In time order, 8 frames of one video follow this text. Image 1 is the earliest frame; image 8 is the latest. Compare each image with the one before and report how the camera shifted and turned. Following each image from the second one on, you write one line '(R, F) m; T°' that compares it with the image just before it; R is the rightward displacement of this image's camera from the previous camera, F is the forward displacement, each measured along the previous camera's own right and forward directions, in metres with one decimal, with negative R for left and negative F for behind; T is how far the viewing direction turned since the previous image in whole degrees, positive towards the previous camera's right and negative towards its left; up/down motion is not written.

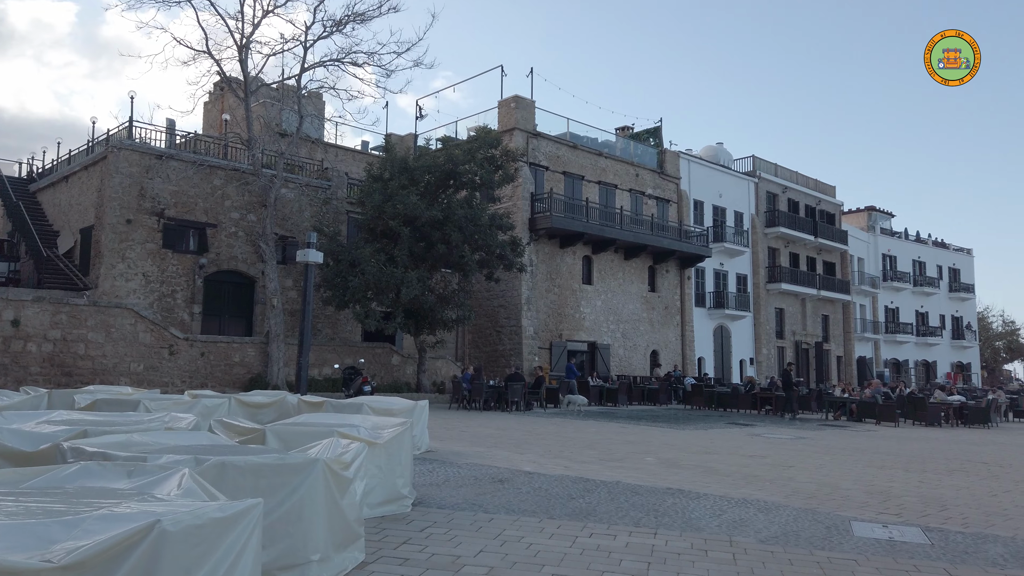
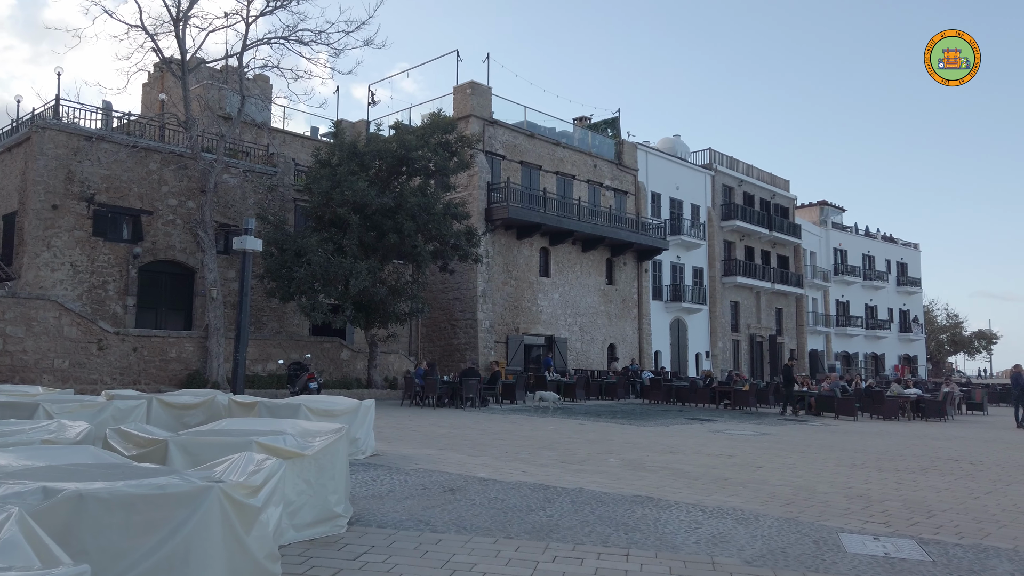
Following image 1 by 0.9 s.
(0.0, +0.8) m; +3°
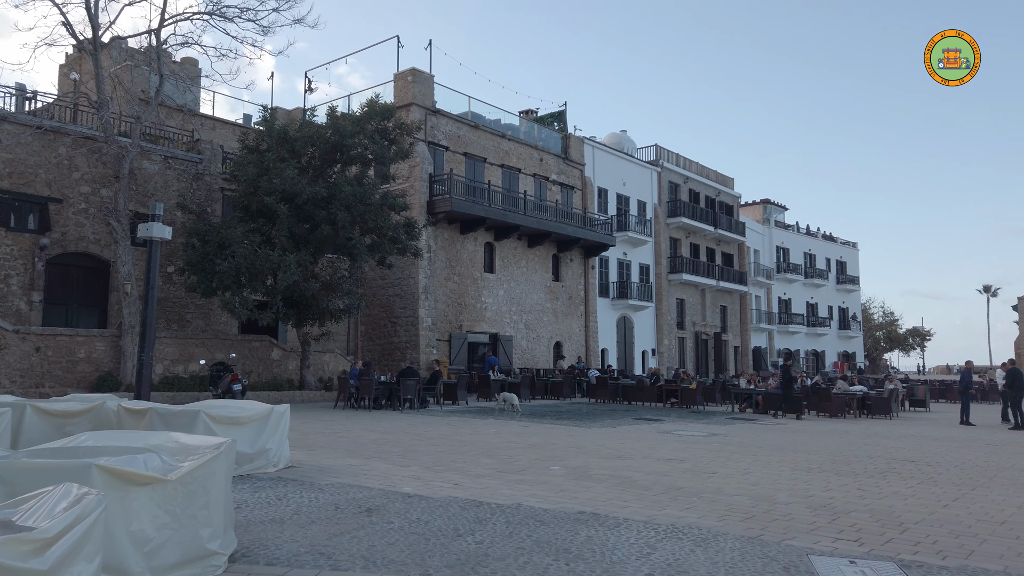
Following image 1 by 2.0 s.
(+0.2, +0.9) m; +4°
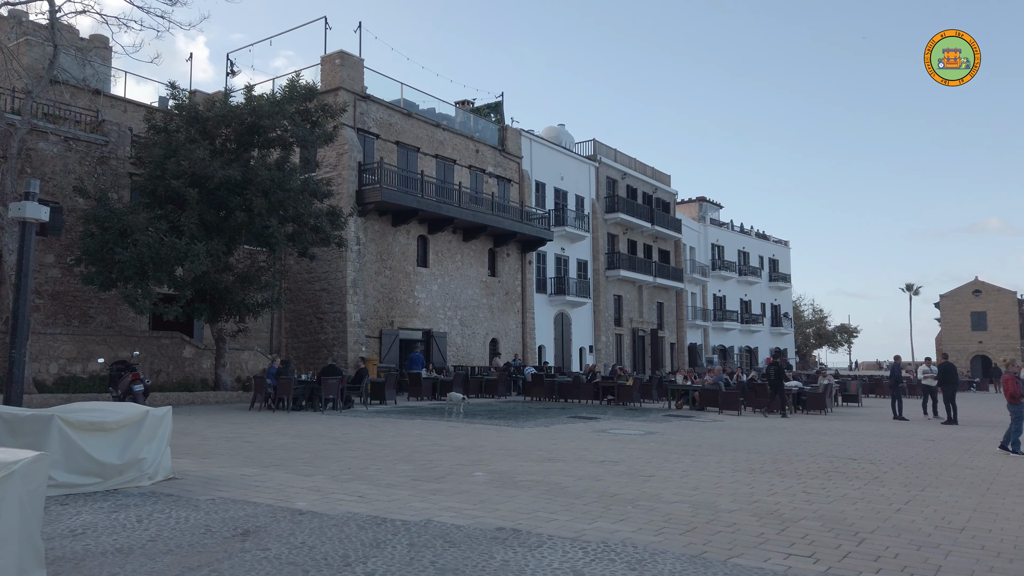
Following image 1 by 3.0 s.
(+0.2, +0.9) m; +5°
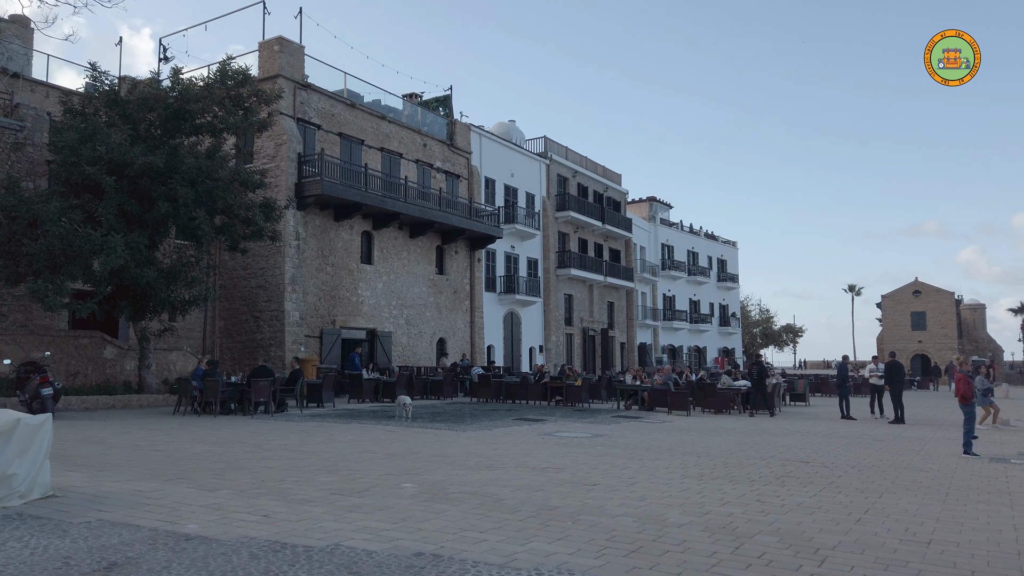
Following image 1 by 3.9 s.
(+0.2, +0.7) m; +4°
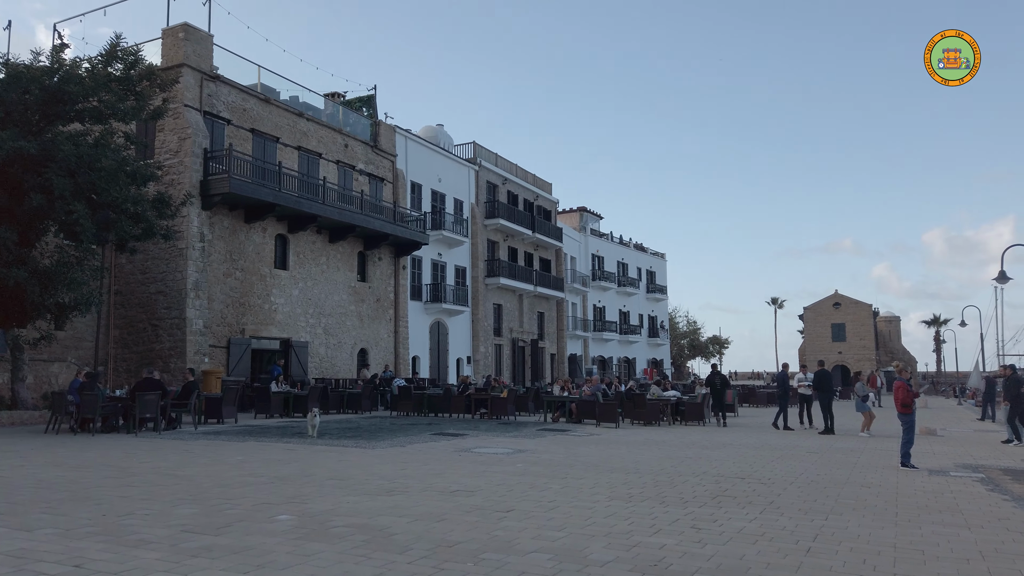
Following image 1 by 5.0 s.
(+0.3, +1.0) m; +5°
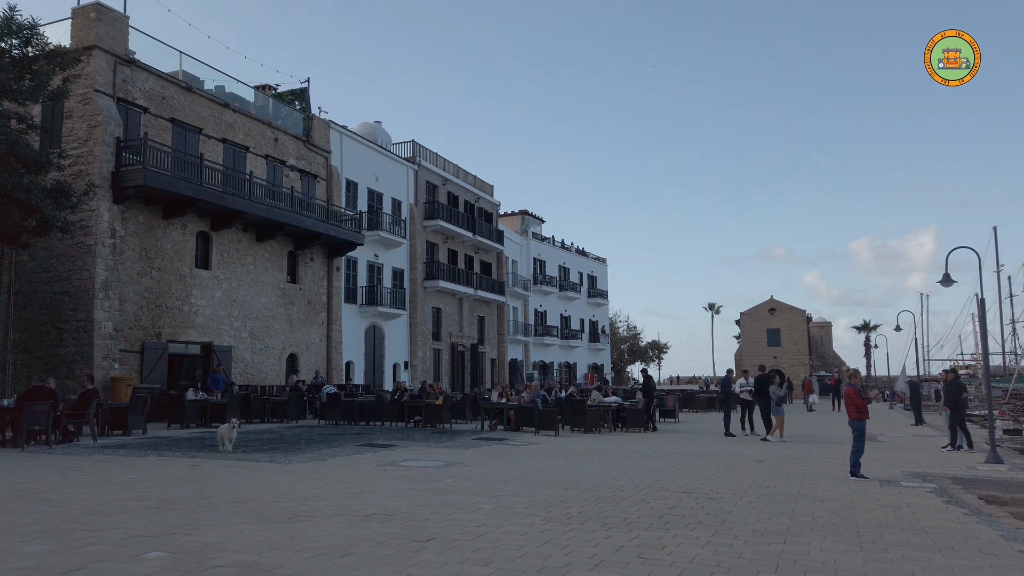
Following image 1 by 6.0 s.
(+0.2, +0.8) m; +5°
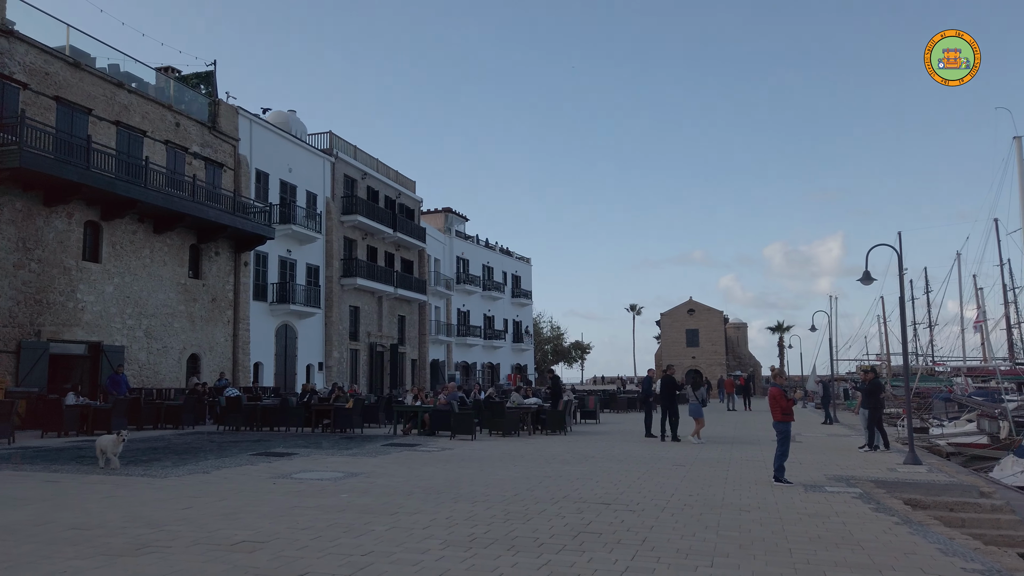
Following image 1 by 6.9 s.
(+0.2, +0.8) m; +6°
